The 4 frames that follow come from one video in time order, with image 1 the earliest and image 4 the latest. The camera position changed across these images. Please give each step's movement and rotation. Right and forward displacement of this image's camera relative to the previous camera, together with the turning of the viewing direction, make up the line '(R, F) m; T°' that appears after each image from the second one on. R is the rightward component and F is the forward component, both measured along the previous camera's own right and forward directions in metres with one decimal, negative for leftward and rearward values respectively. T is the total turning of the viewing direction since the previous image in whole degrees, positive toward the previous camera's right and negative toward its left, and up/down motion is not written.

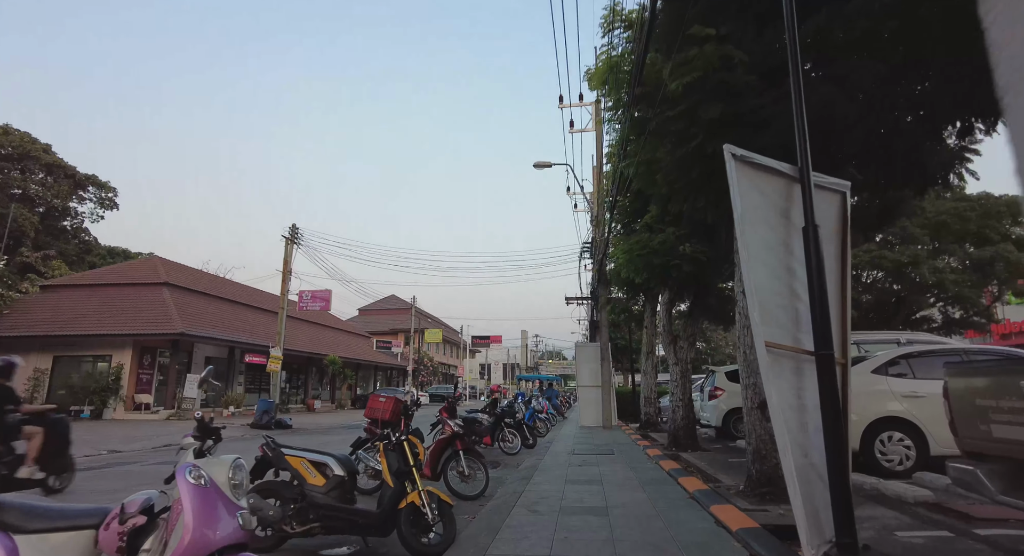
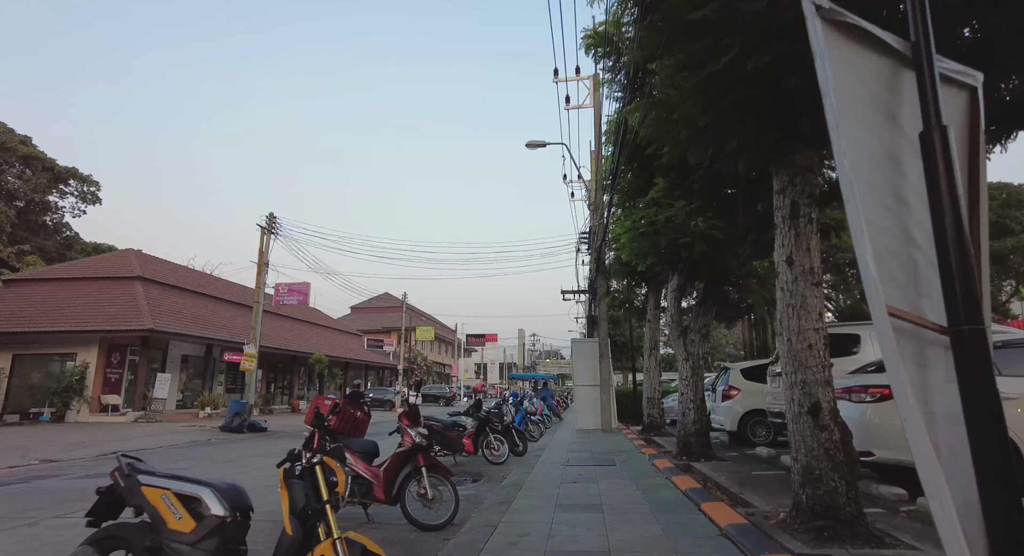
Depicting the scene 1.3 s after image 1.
(+0.2, +1.3) m; 0°
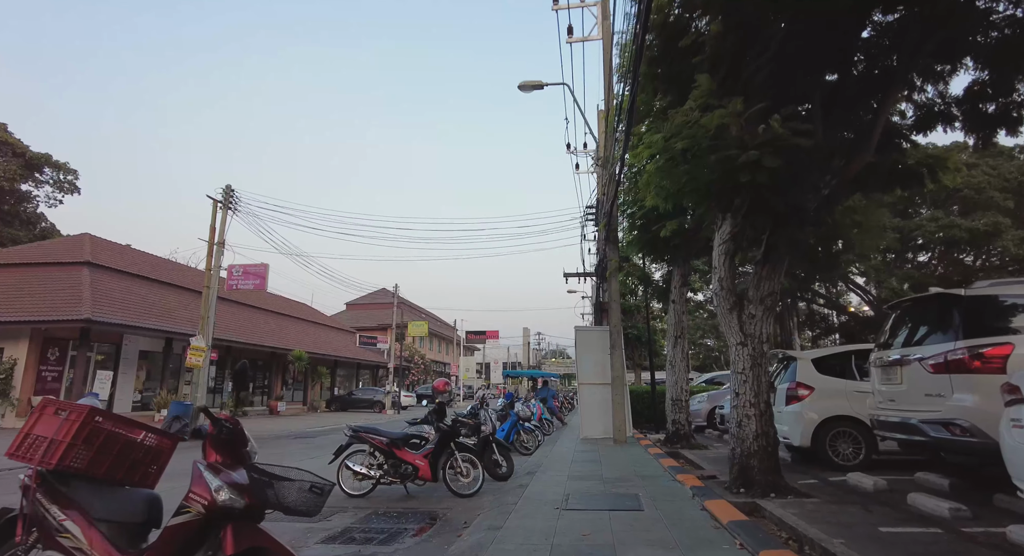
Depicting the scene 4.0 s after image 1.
(+0.4, +2.8) m; -1°
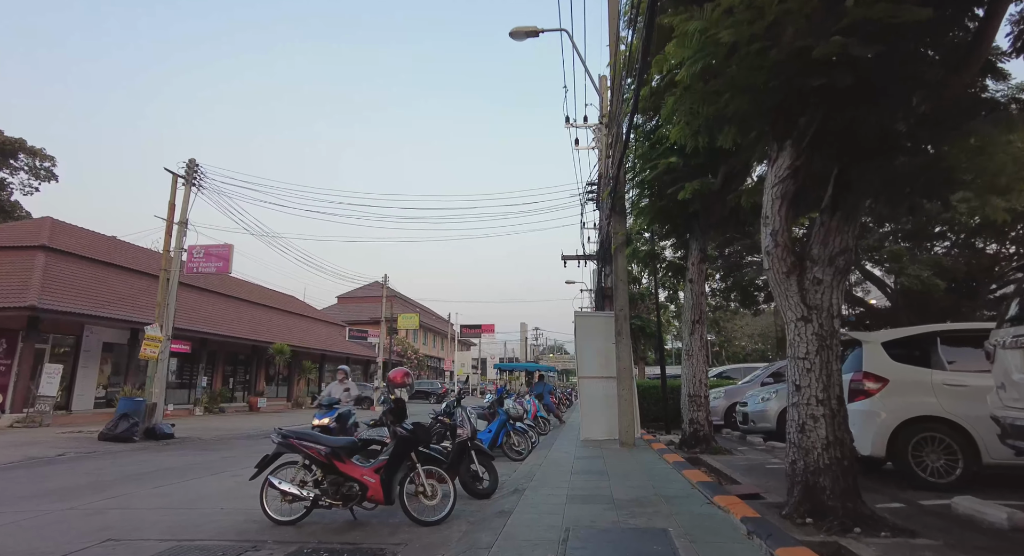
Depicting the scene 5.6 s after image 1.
(+0.2, +1.6) m; 0°
